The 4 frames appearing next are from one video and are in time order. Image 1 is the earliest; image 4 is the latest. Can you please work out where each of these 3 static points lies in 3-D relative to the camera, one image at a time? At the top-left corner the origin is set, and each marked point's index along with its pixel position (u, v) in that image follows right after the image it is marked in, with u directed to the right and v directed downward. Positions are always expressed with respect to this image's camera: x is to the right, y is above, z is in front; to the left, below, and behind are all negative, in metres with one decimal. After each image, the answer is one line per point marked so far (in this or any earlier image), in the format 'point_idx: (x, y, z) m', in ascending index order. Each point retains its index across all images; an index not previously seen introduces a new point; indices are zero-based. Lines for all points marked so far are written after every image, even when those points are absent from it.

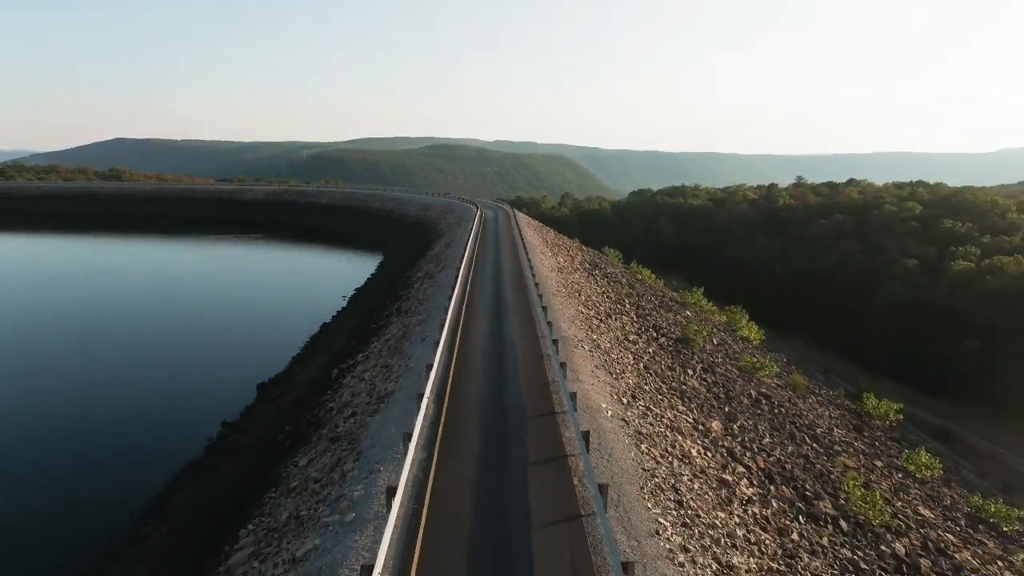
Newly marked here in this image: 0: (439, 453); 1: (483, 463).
0: (-1.9, -4.7, +15.4) m
1: (-0.7, -4.9, +14.6) m
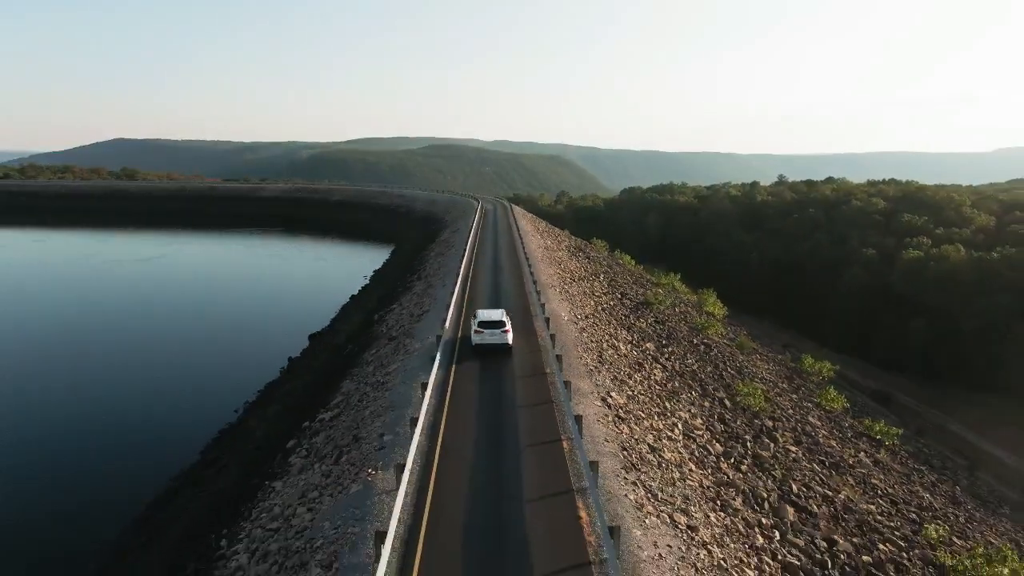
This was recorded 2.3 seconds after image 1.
0: (-2.0, -4.3, +17.0) m
1: (-0.7, -4.5, +16.2) m
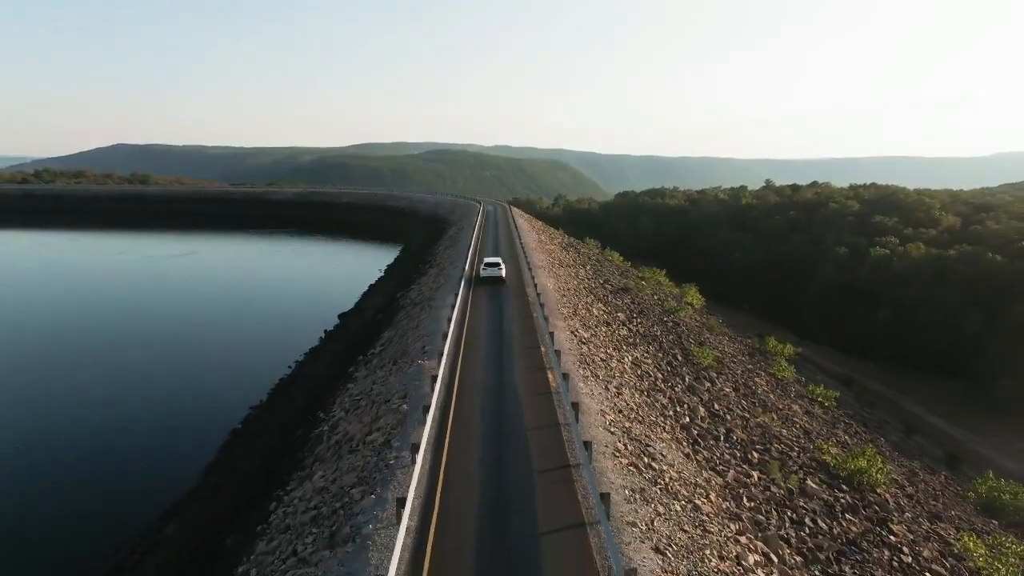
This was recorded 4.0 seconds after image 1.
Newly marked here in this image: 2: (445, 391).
0: (-2.0, -4.2, +18.3) m
1: (-0.8, -4.3, +17.4) m
2: (-2.5, -3.7, +19.8) m
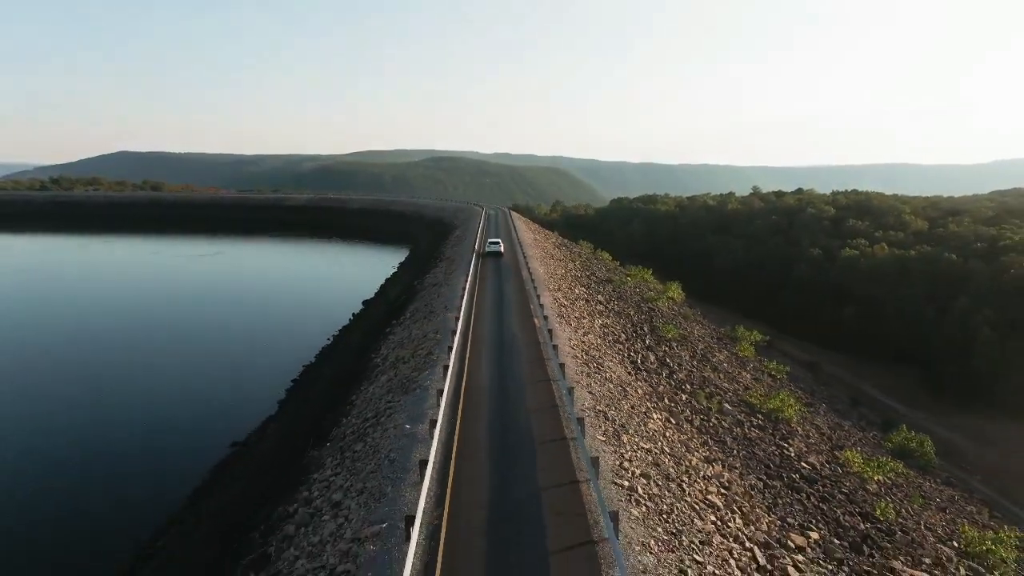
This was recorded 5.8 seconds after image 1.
0: (-2.0, -4.1, +19.7) m
1: (-0.8, -4.3, +18.8) m
2: (-2.5, -3.7, +21.2) m
